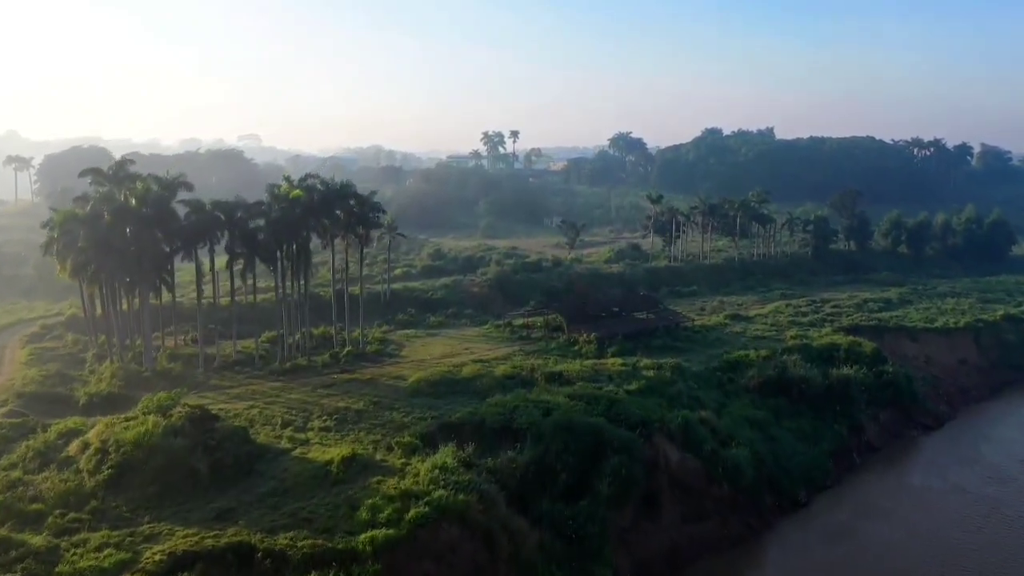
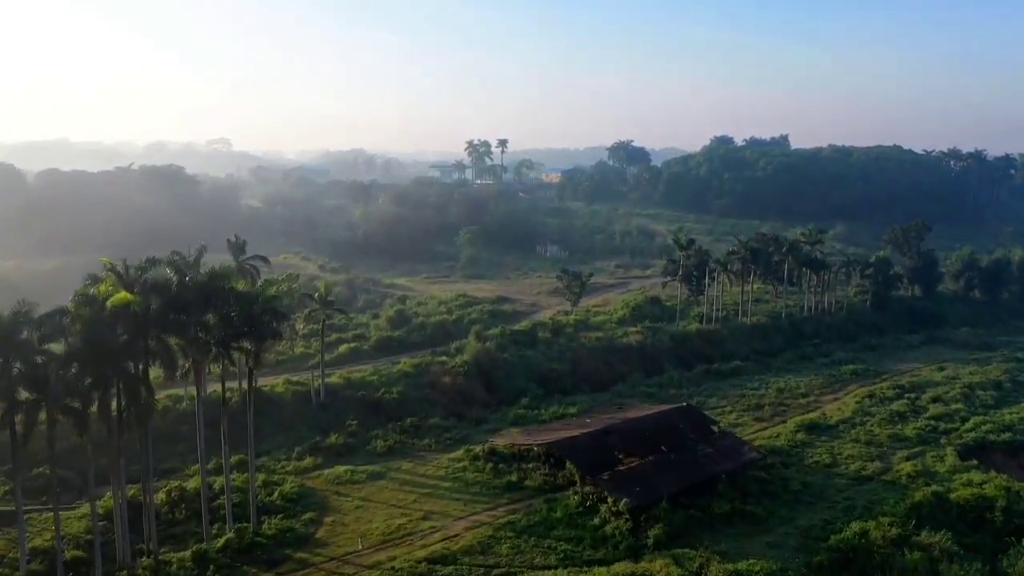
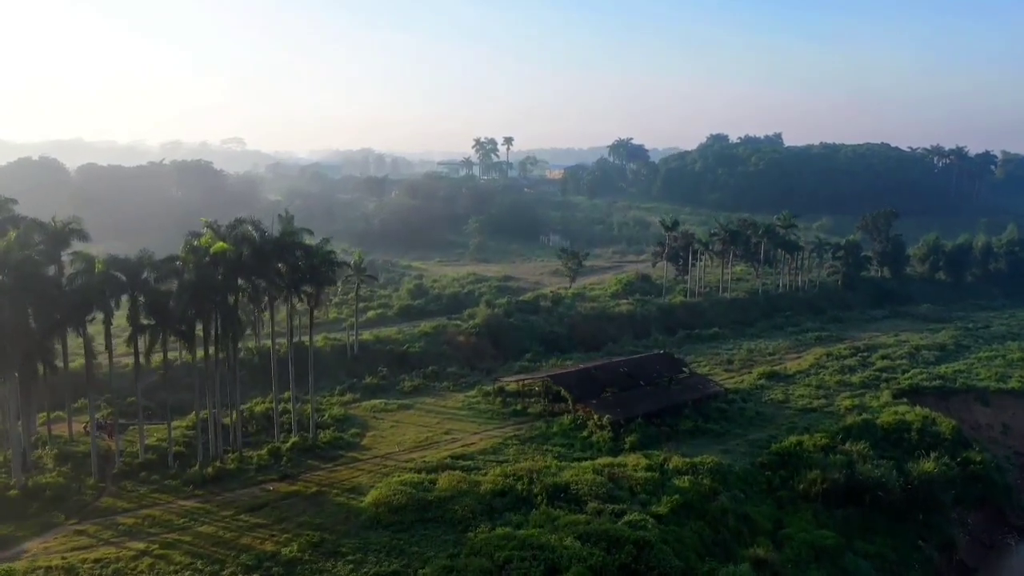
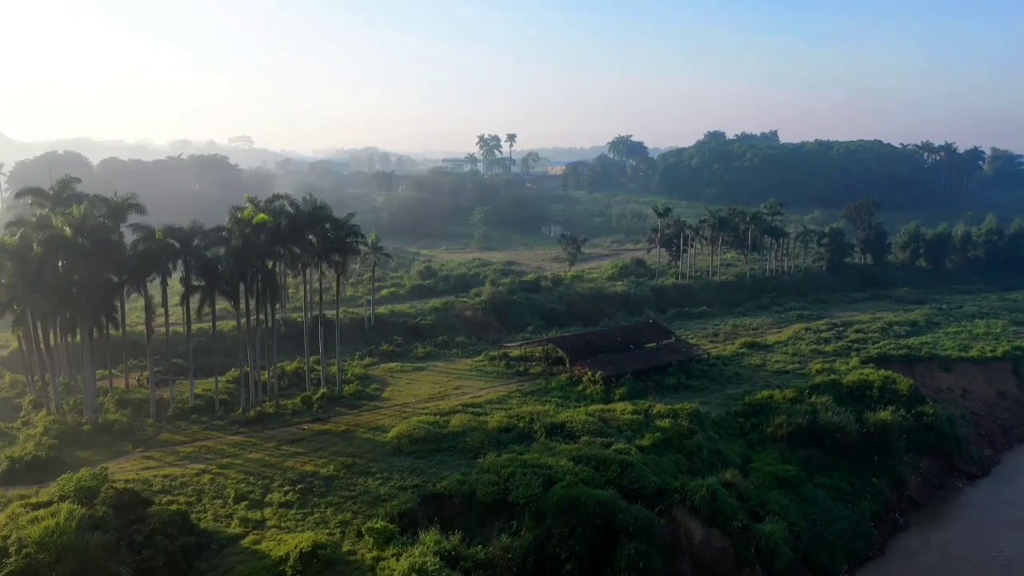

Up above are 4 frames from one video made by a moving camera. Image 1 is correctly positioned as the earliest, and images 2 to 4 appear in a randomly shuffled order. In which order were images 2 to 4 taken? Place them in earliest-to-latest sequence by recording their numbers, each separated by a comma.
4, 3, 2
